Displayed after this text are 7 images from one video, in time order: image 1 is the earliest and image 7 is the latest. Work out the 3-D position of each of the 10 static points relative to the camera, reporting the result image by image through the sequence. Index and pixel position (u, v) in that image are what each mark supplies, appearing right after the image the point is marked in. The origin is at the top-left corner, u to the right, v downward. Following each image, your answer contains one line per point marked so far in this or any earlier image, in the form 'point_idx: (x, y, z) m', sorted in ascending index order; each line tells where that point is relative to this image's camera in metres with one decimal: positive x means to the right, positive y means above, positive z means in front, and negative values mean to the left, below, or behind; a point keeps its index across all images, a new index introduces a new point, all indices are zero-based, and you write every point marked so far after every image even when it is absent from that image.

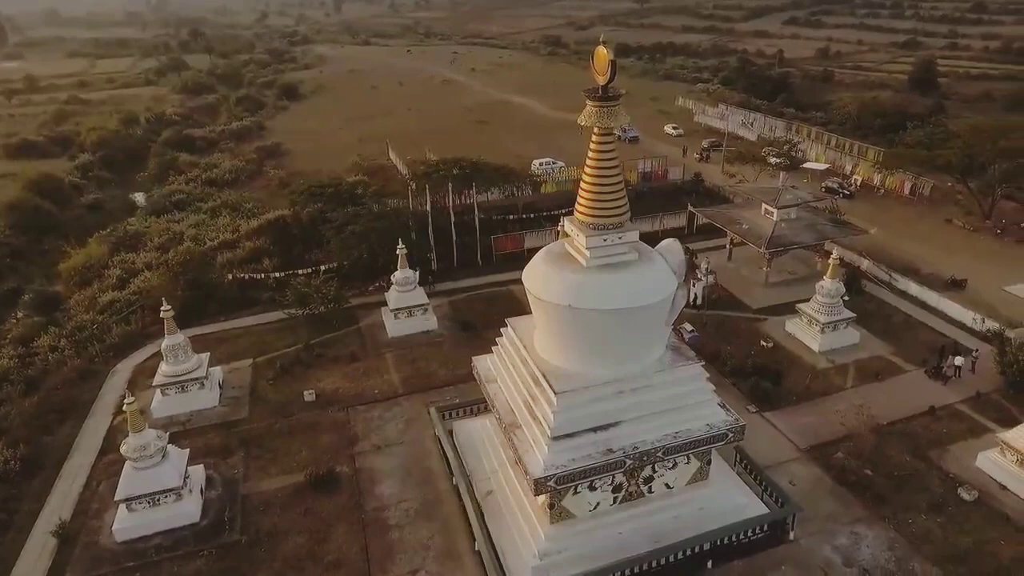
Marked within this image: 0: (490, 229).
0: (-0.5, +1.6, +18.9) m
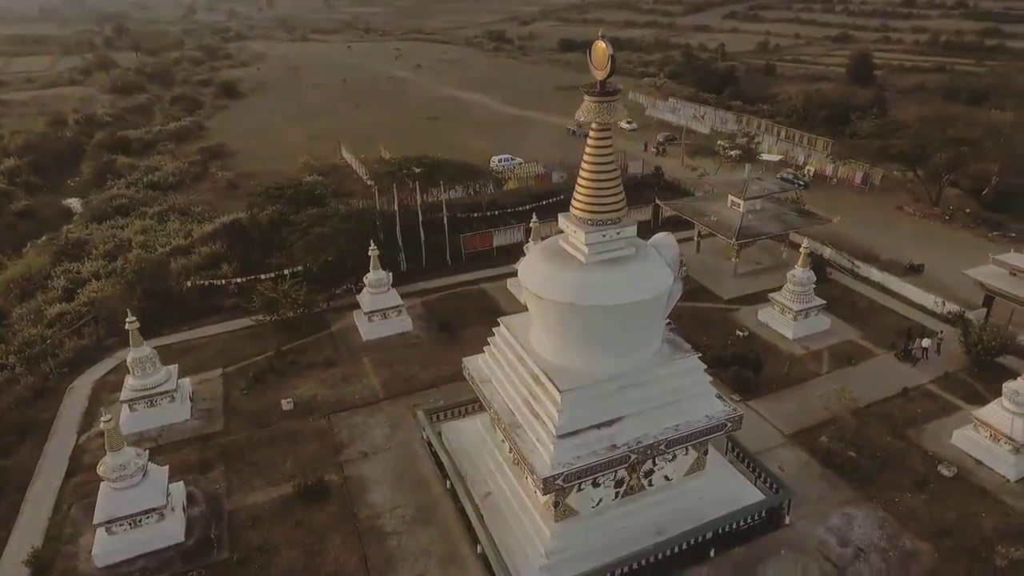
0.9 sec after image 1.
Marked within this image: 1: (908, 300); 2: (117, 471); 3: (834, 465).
0: (-1.4, +1.6, +18.8) m
1: (+8.2, -0.2, +14.7) m
2: (-5.4, -2.5, +9.8) m
3: (+4.8, -2.7, +10.7) m
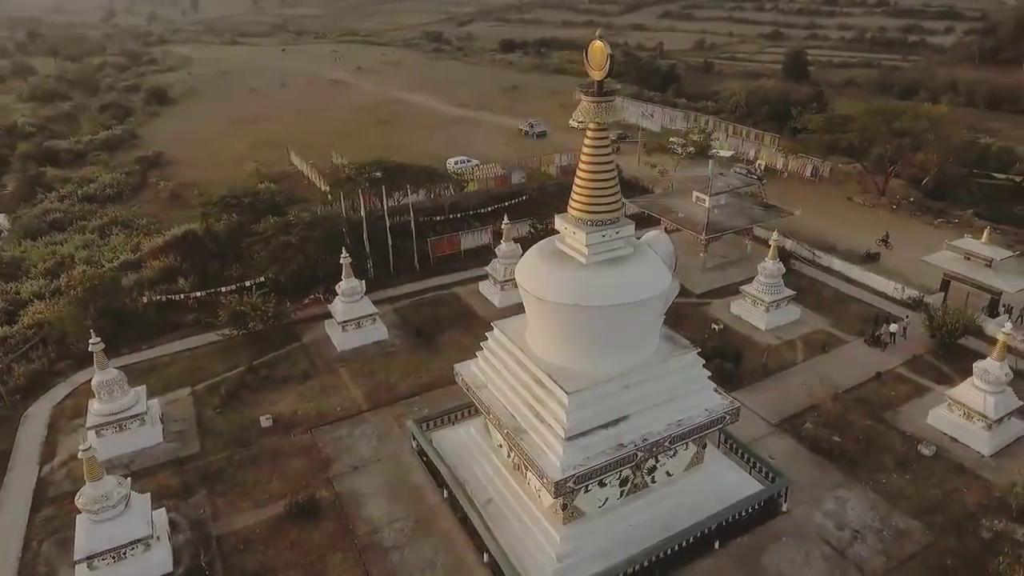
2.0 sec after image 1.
0: (-2.2, +1.5, +18.5) m
1: (+7.7, 0.0, +15.3) m
2: (-5.3, -2.8, +9.2) m
3: (+4.8, -2.5, +11.0) m
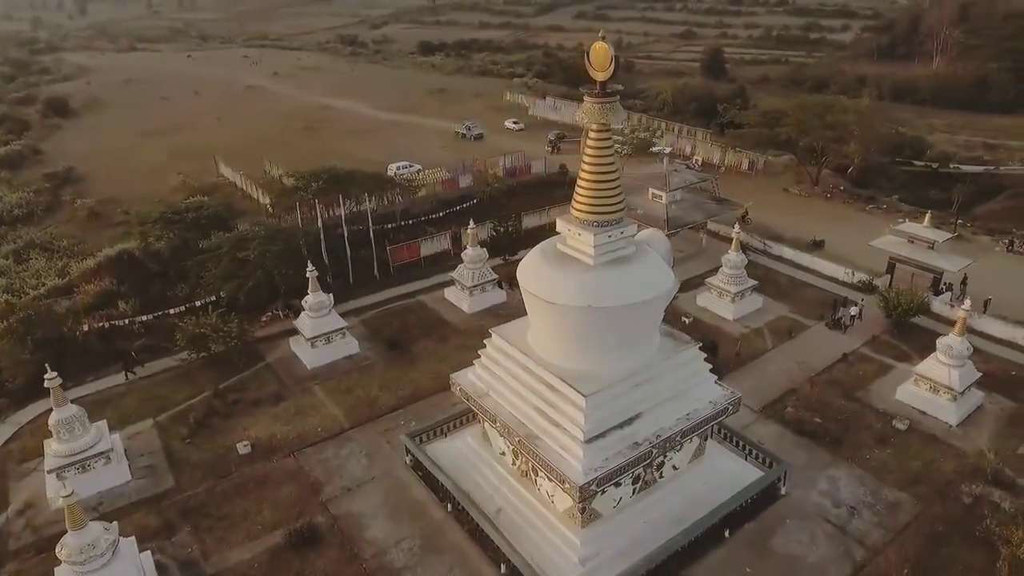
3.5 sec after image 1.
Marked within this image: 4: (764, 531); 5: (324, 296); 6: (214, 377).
0: (-3.3, +1.2, +18.1) m
1: (+7.0, +0.3, +16.1) m
2: (-5.1, -3.1, +8.5) m
3: (+4.7, -2.3, +11.5) m
4: (+3.5, -3.4, +9.9) m
5: (-3.8, -0.1, +14.3) m
6: (-5.8, -1.7, +13.8) m
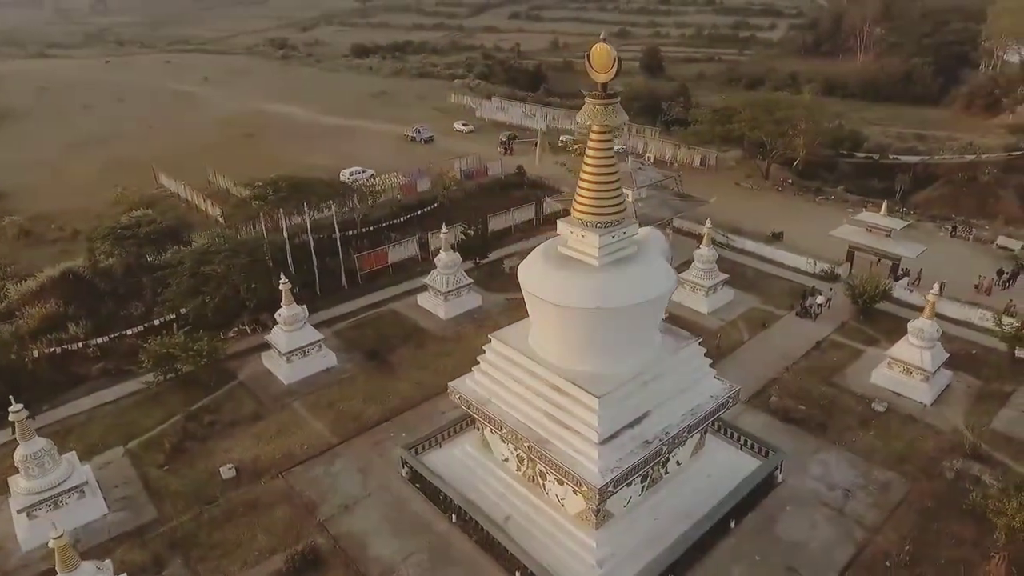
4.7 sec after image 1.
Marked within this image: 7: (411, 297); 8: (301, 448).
0: (-4.1, +1.0, +17.6) m
1: (+6.3, +0.6, +16.6) m
2: (-4.8, -3.4, +7.9) m
3: (+4.7, -2.2, +11.8) m
4: (+3.6, -3.3, +10.1) m
5: (-4.1, -0.4, +13.8) m
6: (-6.0, -2.0, +13.1) m
7: (-2.3, -0.2, +16.2) m
8: (-3.5, -2.7, +11.9) m
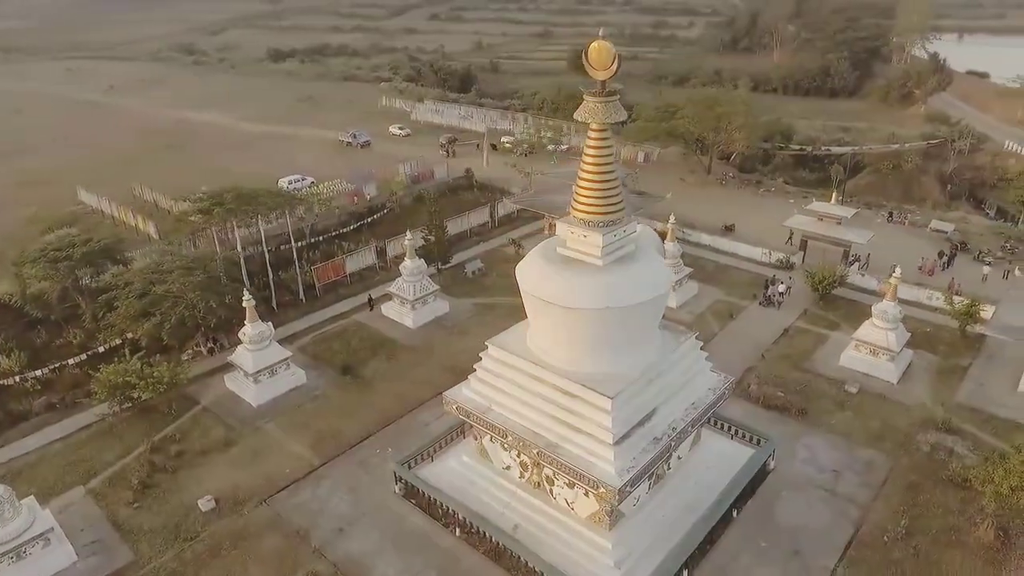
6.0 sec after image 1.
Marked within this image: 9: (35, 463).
0: (-5.1, +0.7, +16.9) m
1: (+5.4, +0.8, +17.1) m
2: (-4.4, -3.7, +7.2) m
3: (+4.5, -2.0, +12.2) m
4: (+3.7, -3.2, +10.3) m
5: (-4.6, -0.7, +13.1) m
6: (-6.3, -2.4, +12.2) m
7: (-3.0, -0.4, +15.7) m
8: (-3.6, -2.9, +11.3) m
9: (-7.8, -2.8, +11.6) m
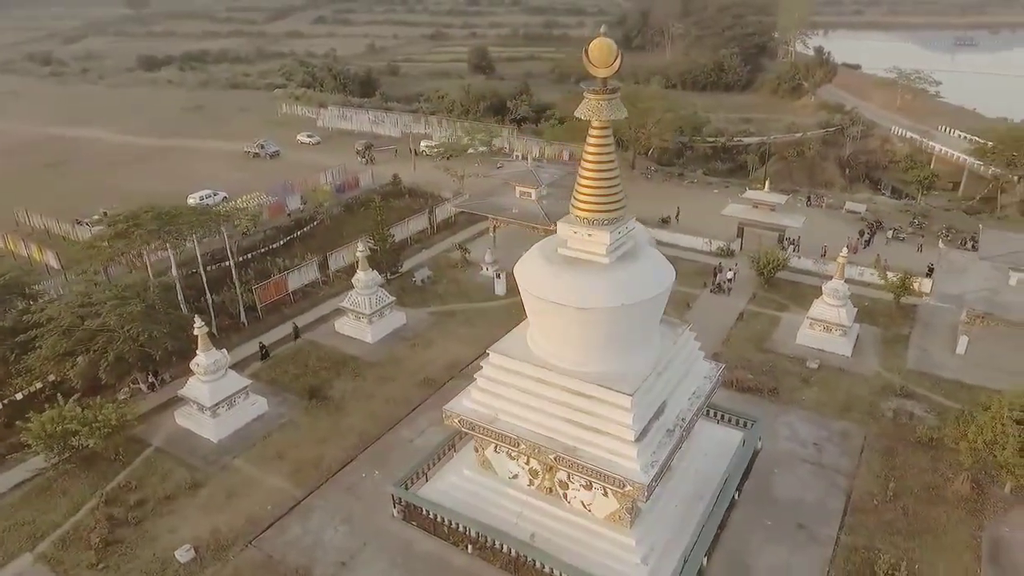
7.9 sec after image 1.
0: (-6.2, +0.2, +15.8) m
1: (+4.1, +1.0, +17.6) m
2: (-3.7, -4.0, +6.3) m
3: (+4.2, -1.8, +12.6) m
4: (+3.7, -2.9, +10.6) m
5: (-5.0, -1.1, +12.1) m
6: (-6.4, -2.9, +11.0) m
7: (-3.9, -0.7, +14.9) m
8: (-3.6, -3.3, +10.5) m
9: (-7.8, -3.5, +10.1) m
